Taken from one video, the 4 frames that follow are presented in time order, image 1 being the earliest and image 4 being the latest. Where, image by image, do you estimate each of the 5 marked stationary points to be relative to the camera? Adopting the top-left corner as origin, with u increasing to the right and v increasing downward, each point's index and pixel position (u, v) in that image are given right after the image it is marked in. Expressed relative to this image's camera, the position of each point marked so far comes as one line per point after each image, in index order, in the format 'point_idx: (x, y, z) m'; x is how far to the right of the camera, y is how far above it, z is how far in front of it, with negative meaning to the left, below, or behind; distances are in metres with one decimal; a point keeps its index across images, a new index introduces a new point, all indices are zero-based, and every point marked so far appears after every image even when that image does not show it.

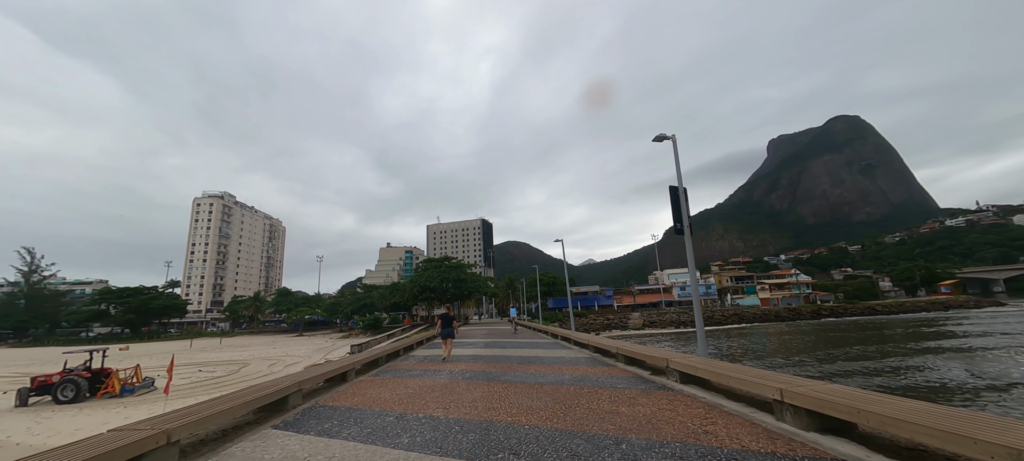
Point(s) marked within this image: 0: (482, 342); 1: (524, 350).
0: (-1.2, -4.2, +12.3) m
1: (+0.4, -3.4, +9.3) m
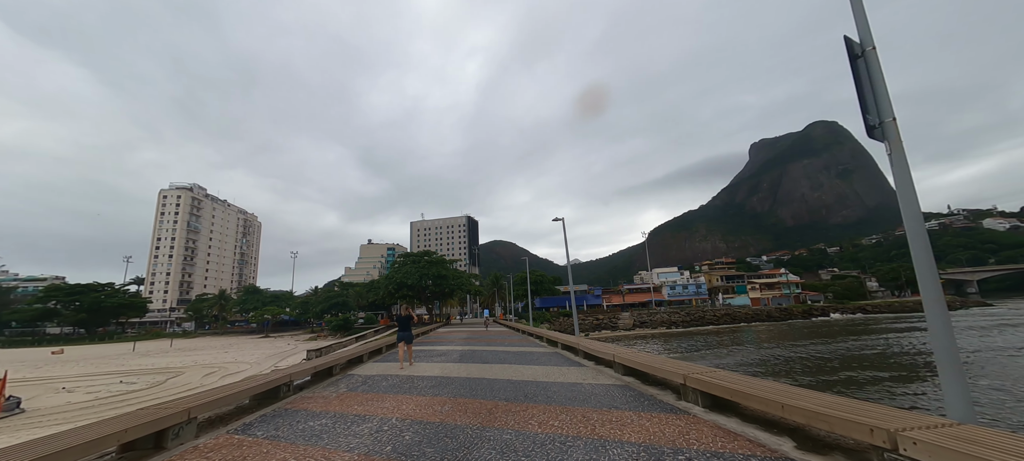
0: (-1.6, -3.5, +9.4) m
1: (+0.1, -2.7, +6.4) m
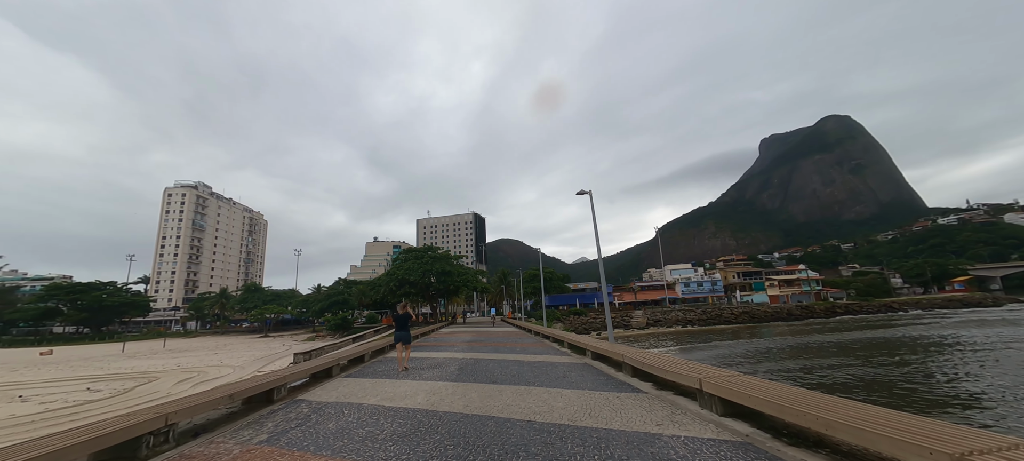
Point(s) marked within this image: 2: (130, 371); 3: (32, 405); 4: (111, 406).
0: (-1.3, -2.9, +7.3) m
1: (+0.3, -2.2, +4.3) m
2: (-22.1, -8.1, +18.9) m
3: (-18.3, -6.7, +12.5) m
4: (-14.6, -6.5, +11.8) m
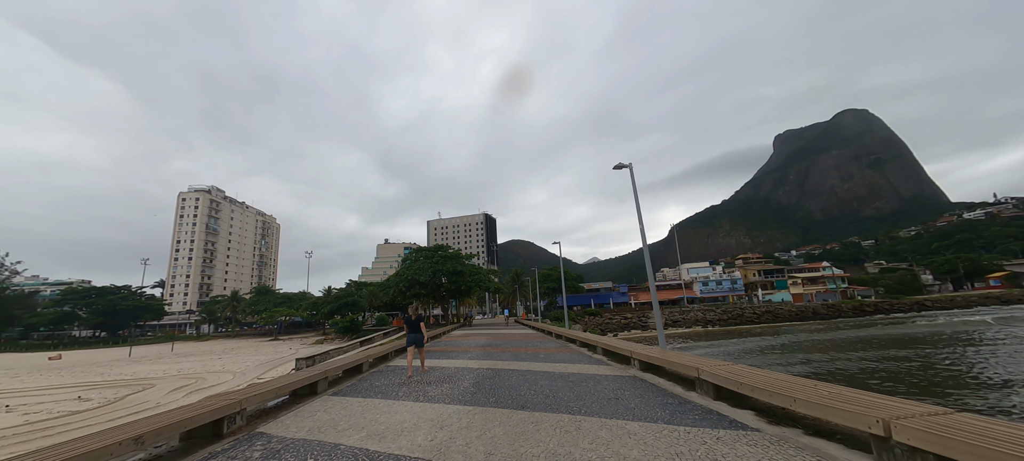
0: (-0.8, -2.6, +6.0) m
1: (+0.7, -1.8, +3.0) m
2: (-21.2, -8.1, +18.1) m
3: (-17.6, -6.6, +11.6) m
4: (-13.9, -6.3, +10.9) m
